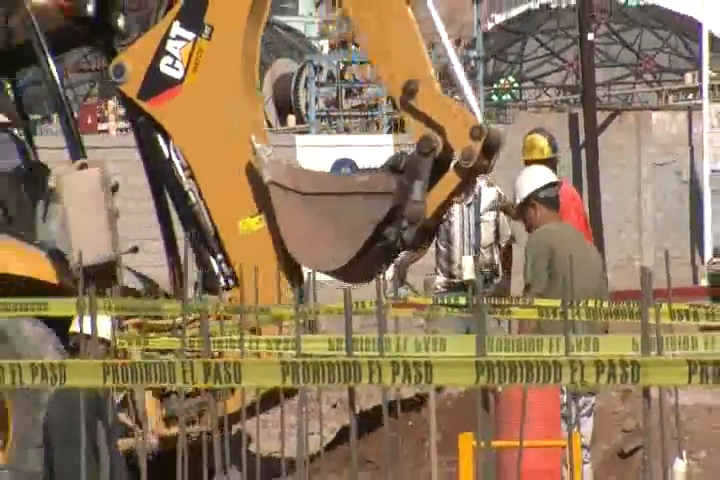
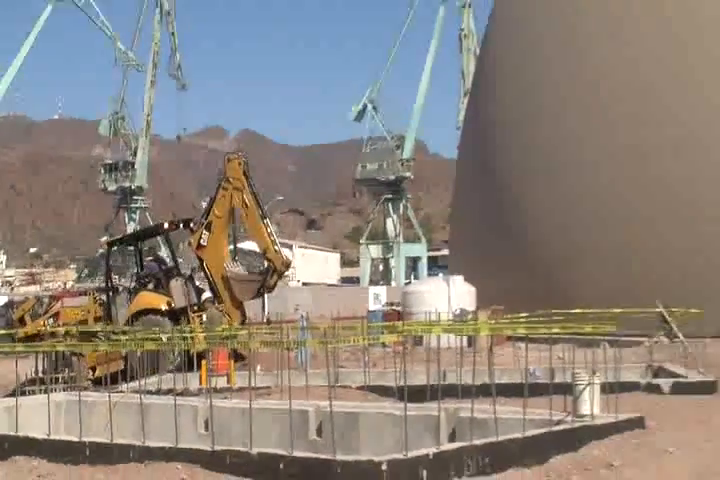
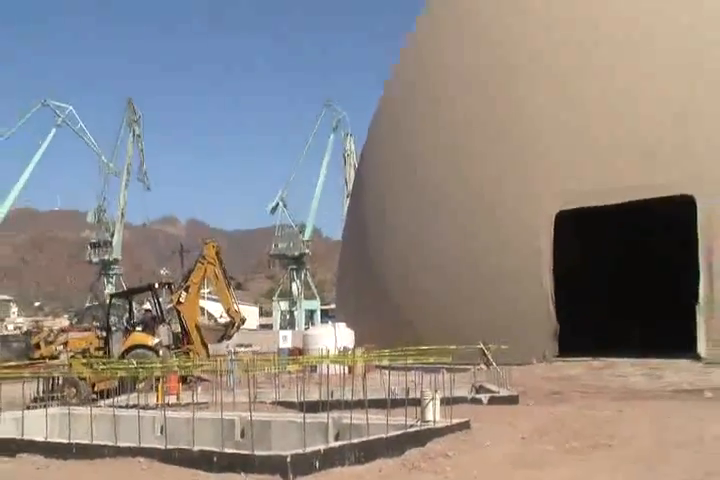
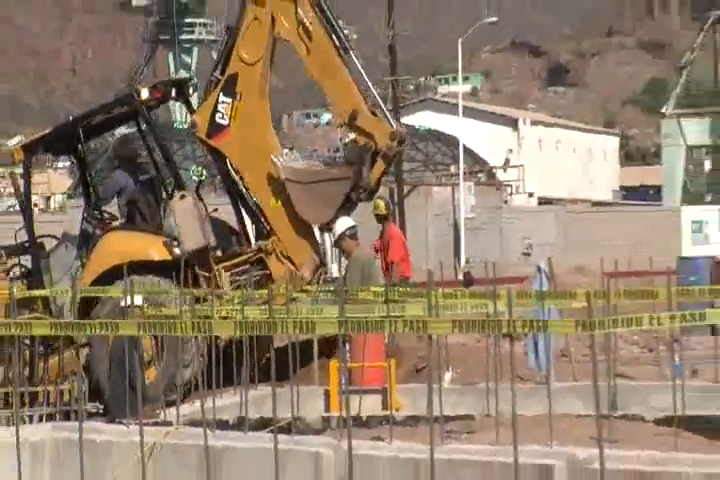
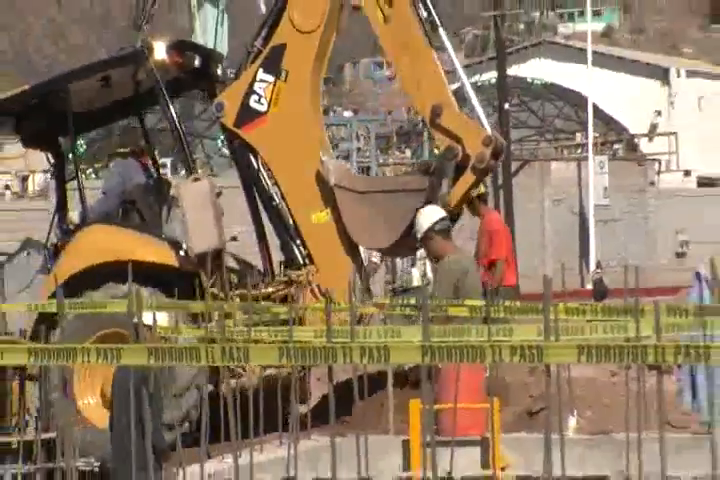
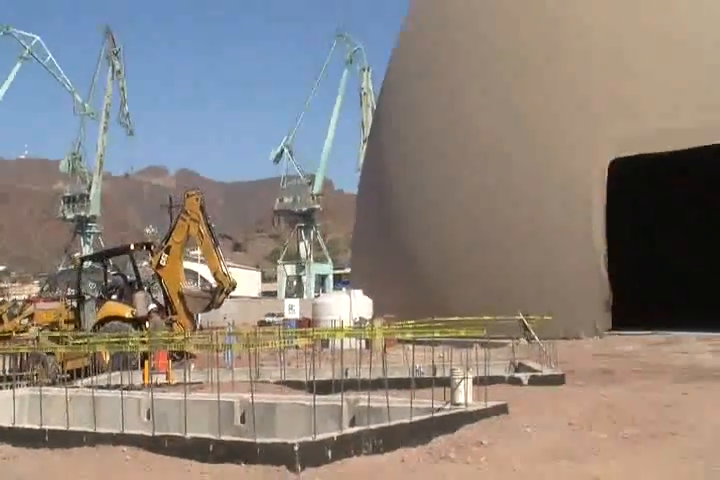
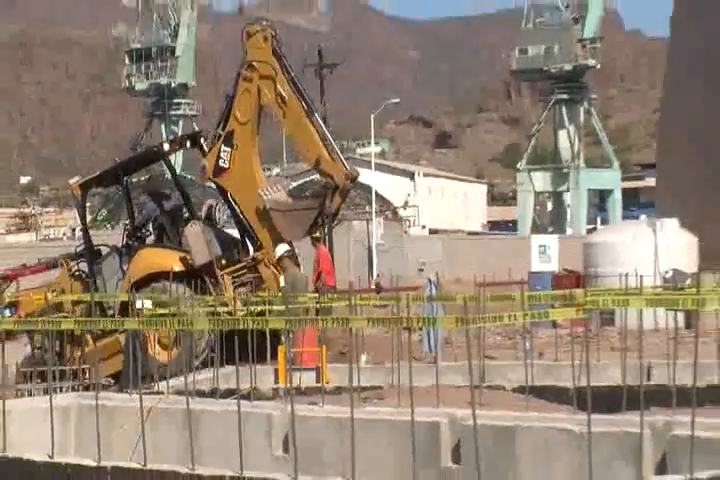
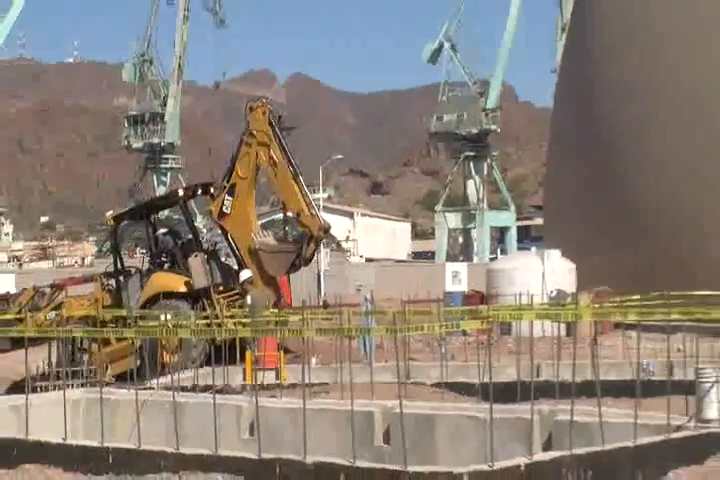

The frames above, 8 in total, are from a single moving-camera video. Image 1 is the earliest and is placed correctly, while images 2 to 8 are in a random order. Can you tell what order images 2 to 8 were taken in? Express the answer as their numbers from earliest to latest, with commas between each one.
5, 4, 7, 8, 2, 6, 3
